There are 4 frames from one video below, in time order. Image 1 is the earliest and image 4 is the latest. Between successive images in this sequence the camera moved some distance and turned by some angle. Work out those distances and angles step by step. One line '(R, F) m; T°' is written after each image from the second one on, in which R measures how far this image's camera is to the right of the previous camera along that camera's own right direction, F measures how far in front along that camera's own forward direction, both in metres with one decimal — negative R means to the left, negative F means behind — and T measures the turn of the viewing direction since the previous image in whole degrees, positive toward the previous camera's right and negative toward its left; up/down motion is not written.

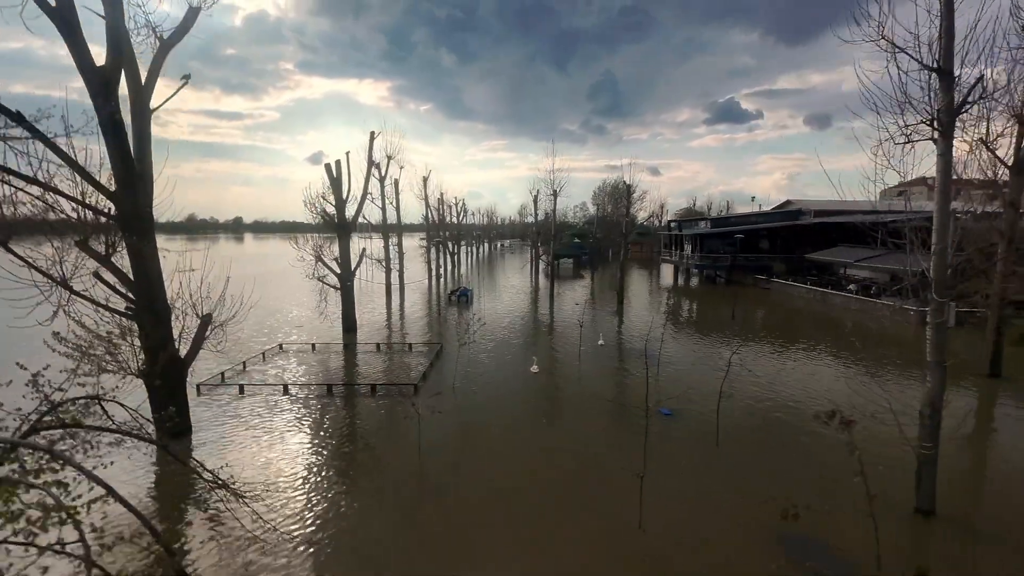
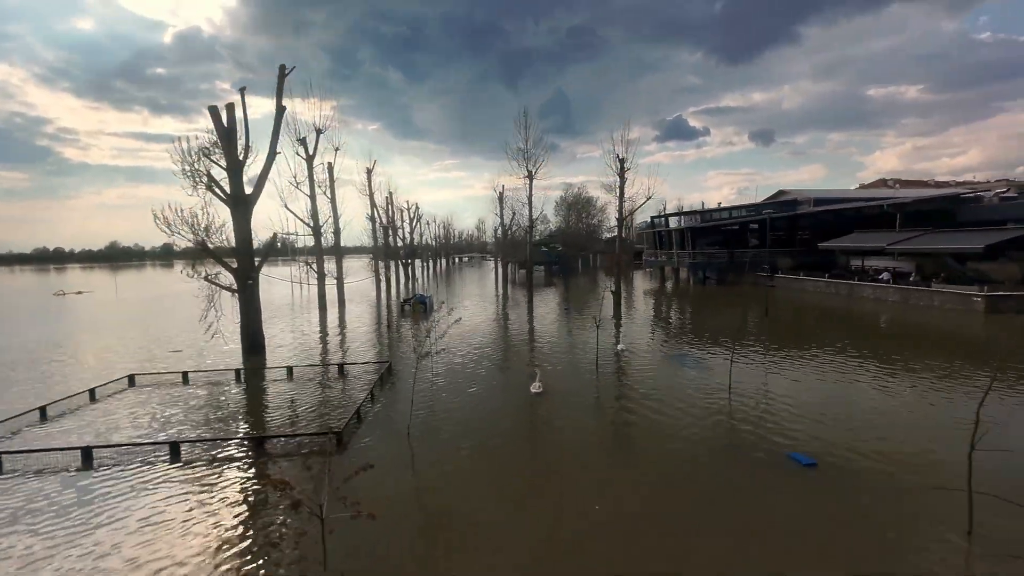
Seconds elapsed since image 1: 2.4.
(-0.5, +4.5) m; +5°
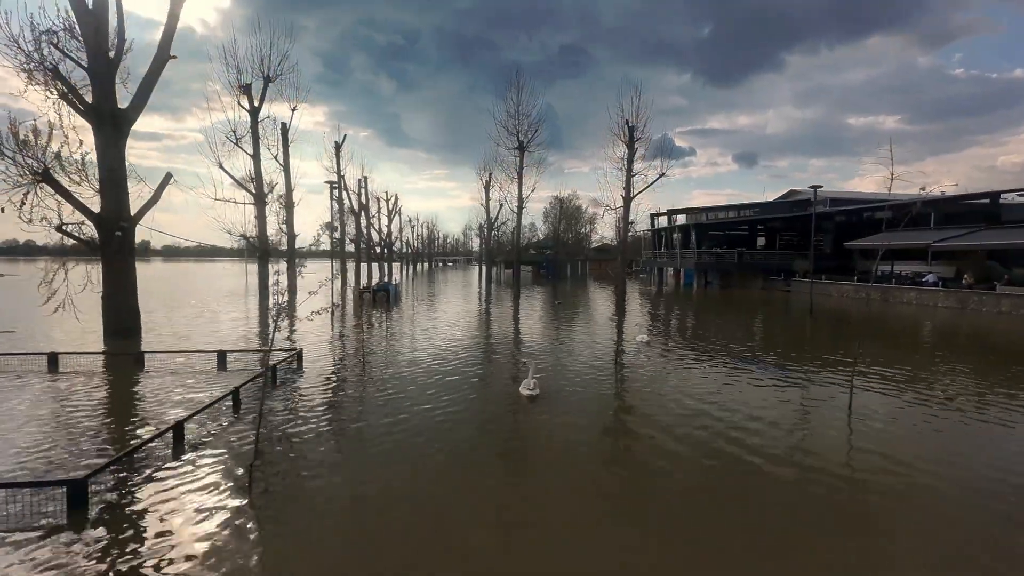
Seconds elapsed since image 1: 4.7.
(0.0, +3.0) m; +2°
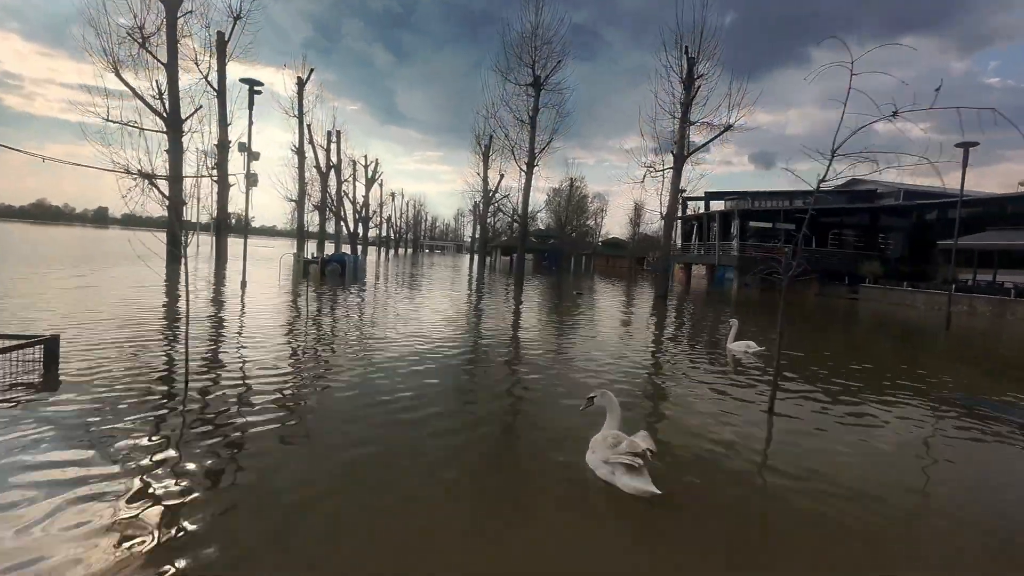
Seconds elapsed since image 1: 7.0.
(0.0, +3.6) m; 0°
